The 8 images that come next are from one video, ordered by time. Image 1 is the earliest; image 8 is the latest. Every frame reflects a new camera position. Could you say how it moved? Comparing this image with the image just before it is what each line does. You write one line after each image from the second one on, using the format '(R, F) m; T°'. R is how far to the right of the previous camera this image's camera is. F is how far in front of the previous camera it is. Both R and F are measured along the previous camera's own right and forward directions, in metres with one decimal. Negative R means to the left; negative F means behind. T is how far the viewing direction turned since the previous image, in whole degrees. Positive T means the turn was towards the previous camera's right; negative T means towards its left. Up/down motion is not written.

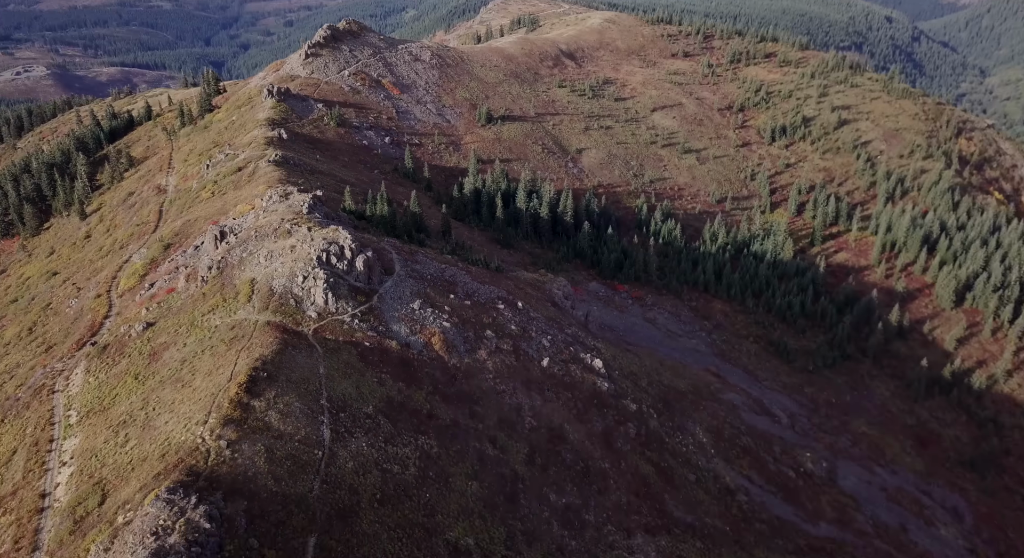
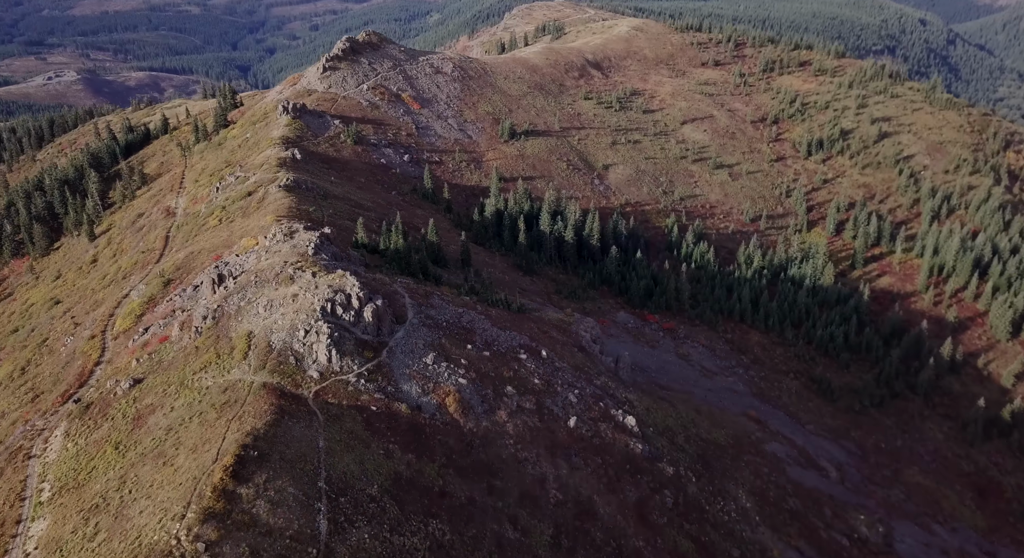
(0.0, +7.1) m; -2°
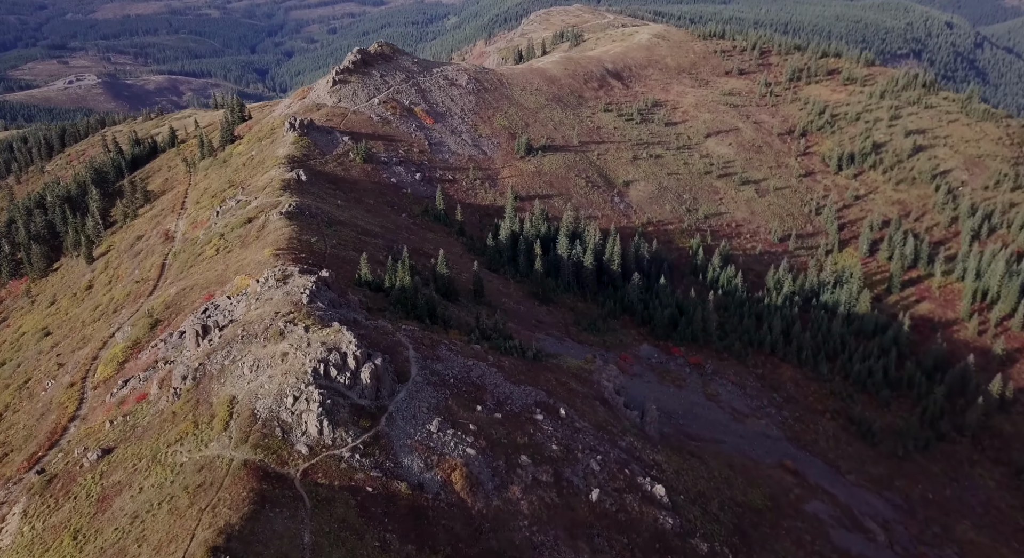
(+0.1, +7.3) m; -1°
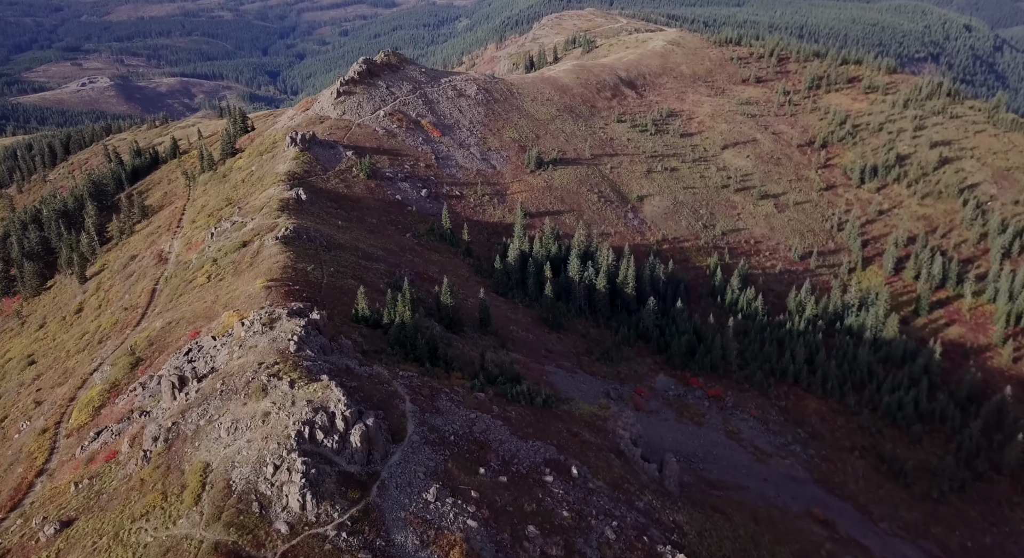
(+0.3, +6.0) m; -1°
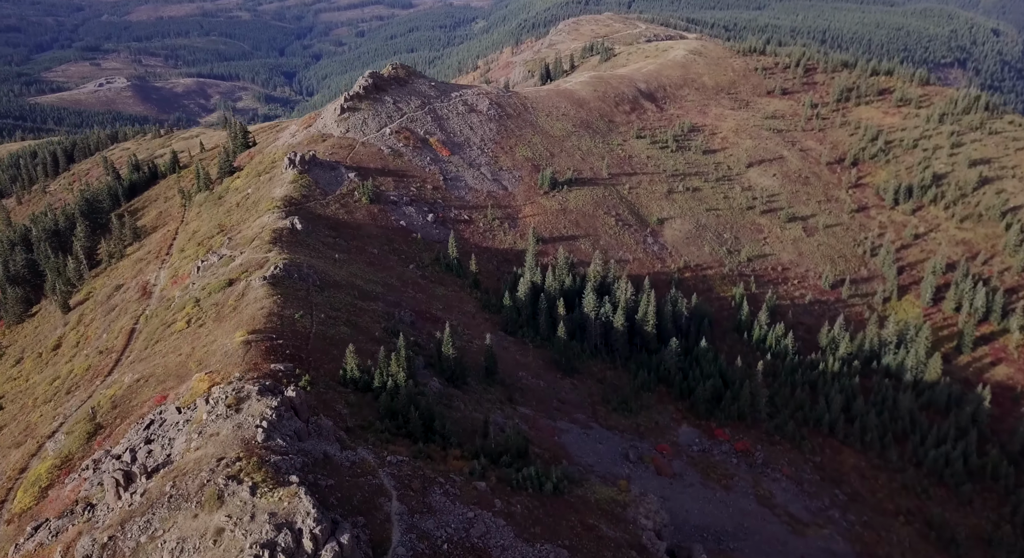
(+0.5, +9.0) m; -1°
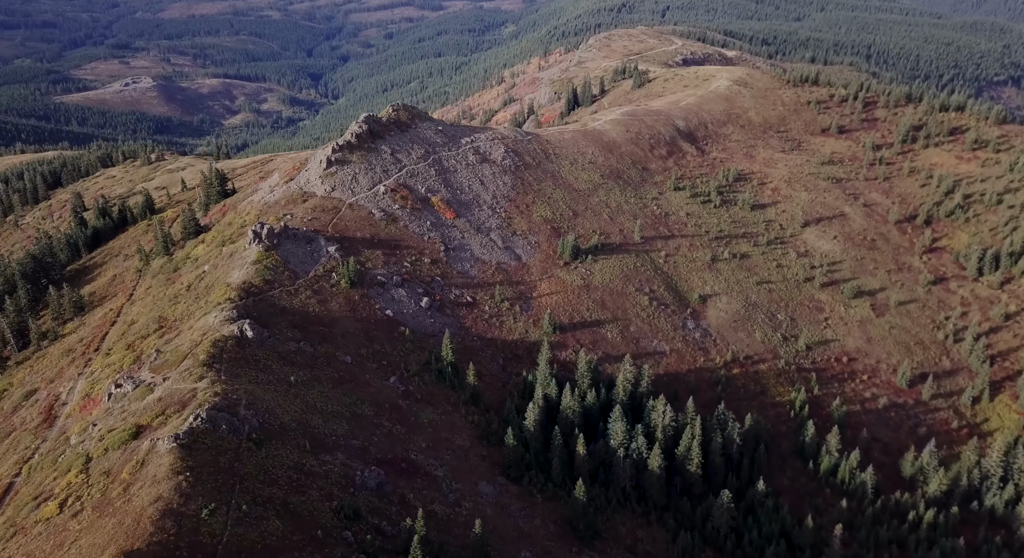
(+1.6, +23.9) m; -2°
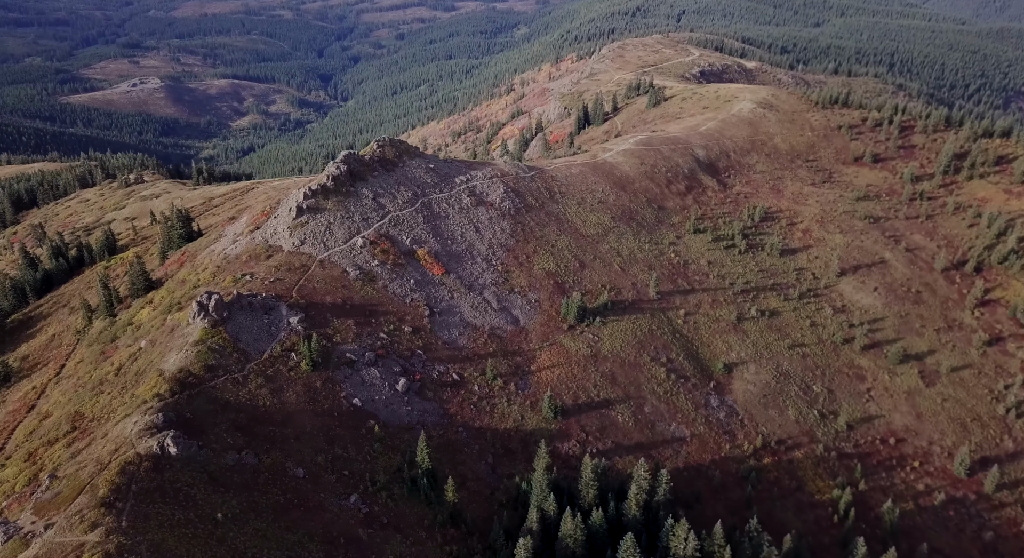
(+1.7, +16.7) m; -1°
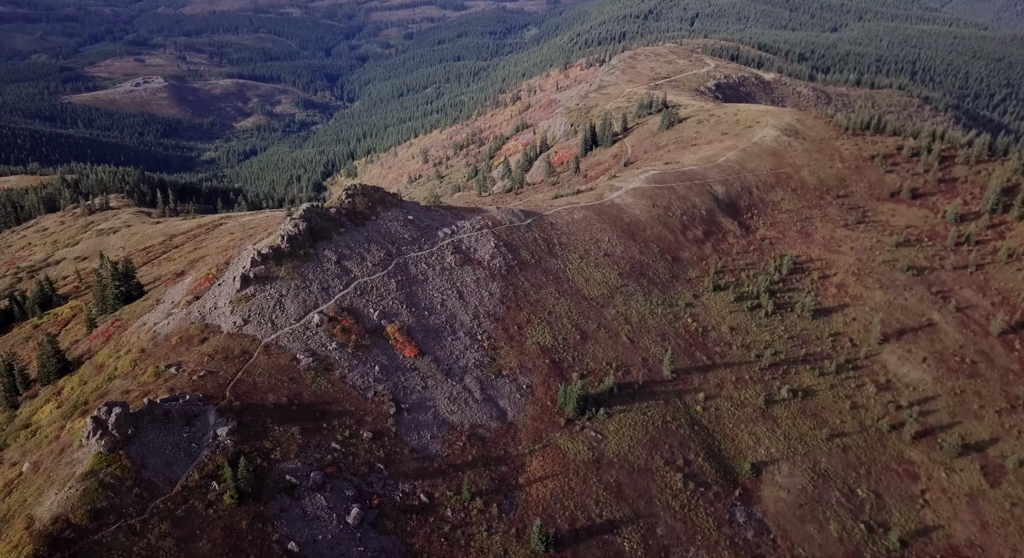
(+2.2, +18.3) m; -1°
